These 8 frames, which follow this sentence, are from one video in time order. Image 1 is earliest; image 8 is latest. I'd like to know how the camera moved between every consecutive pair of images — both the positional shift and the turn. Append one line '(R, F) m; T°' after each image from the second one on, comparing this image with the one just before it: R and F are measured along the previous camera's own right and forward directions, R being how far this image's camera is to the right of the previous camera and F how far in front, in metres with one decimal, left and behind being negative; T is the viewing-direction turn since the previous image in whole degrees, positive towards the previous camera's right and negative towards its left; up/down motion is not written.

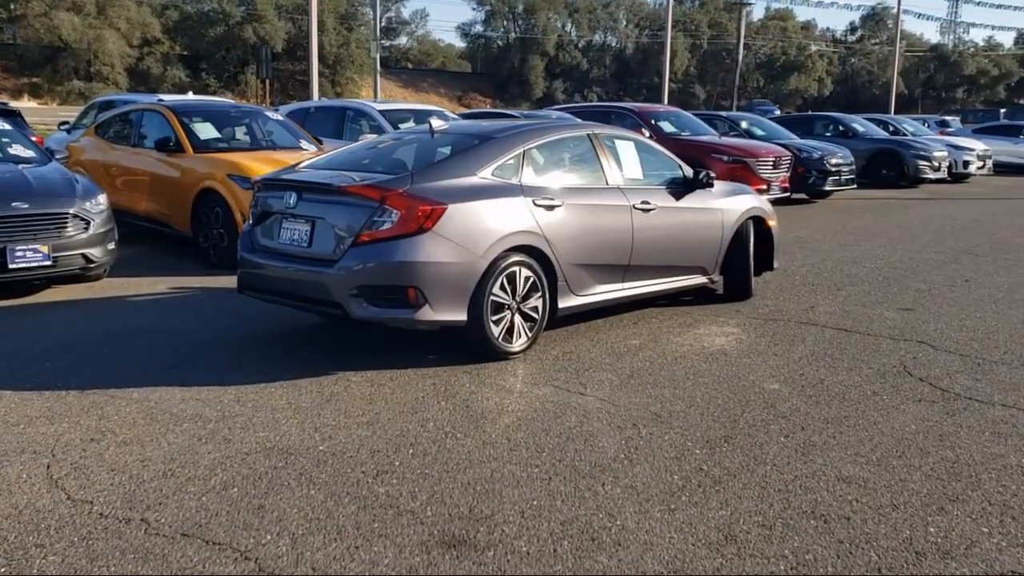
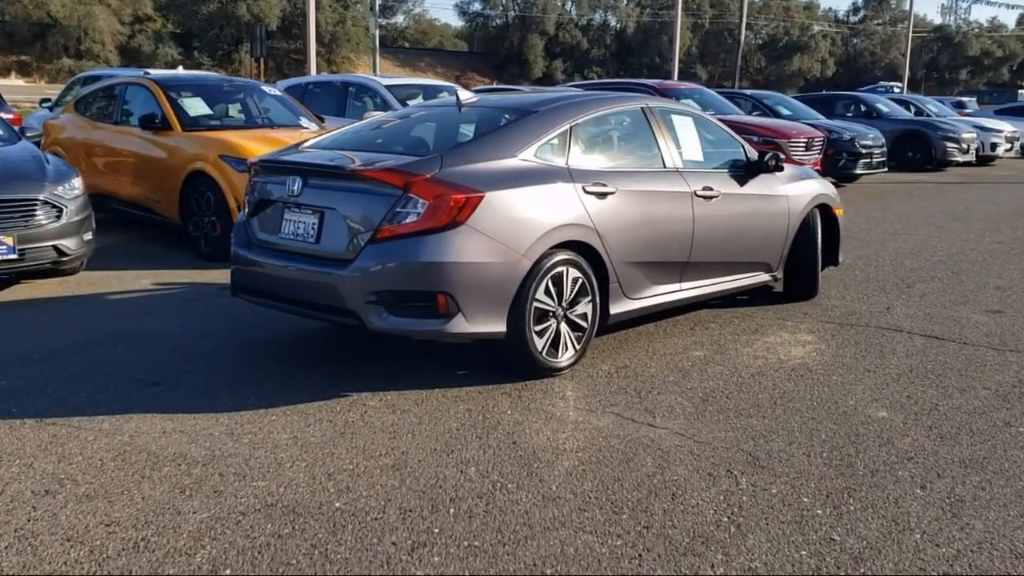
(-0.3, +1.1) m; 0°
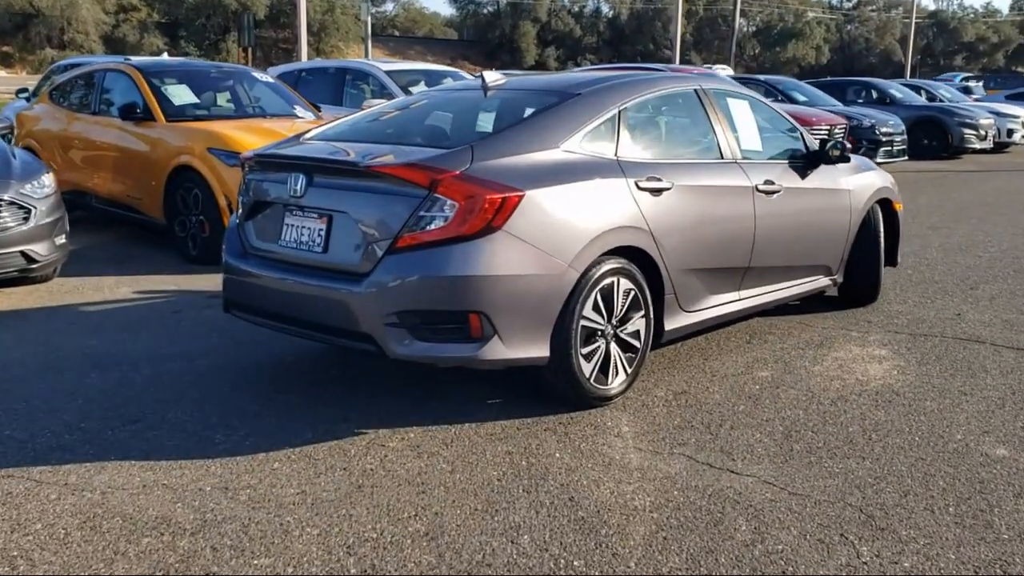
(-0.3, +0.9) m; +1°
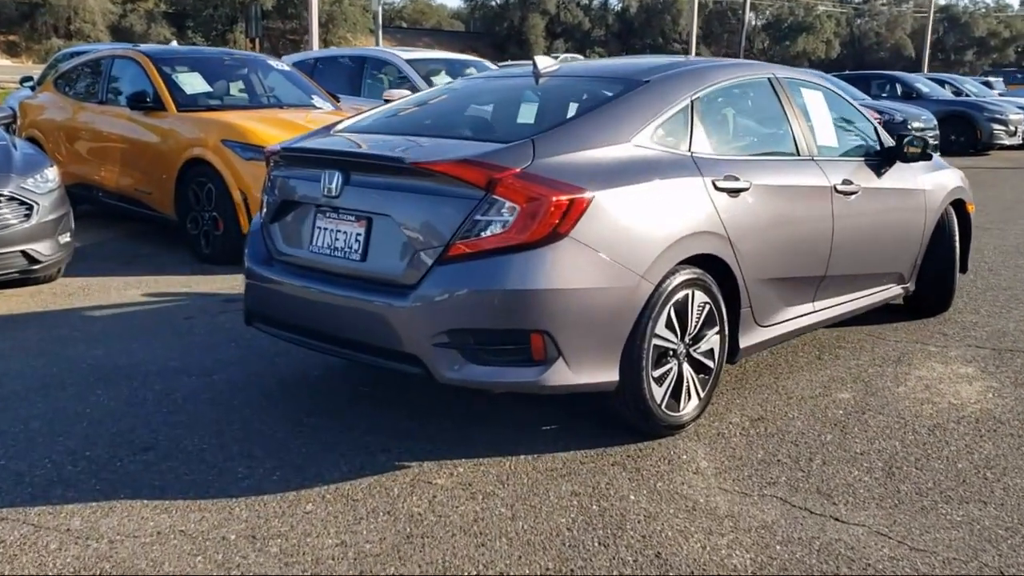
(-0.3, +0.6) m; 0°
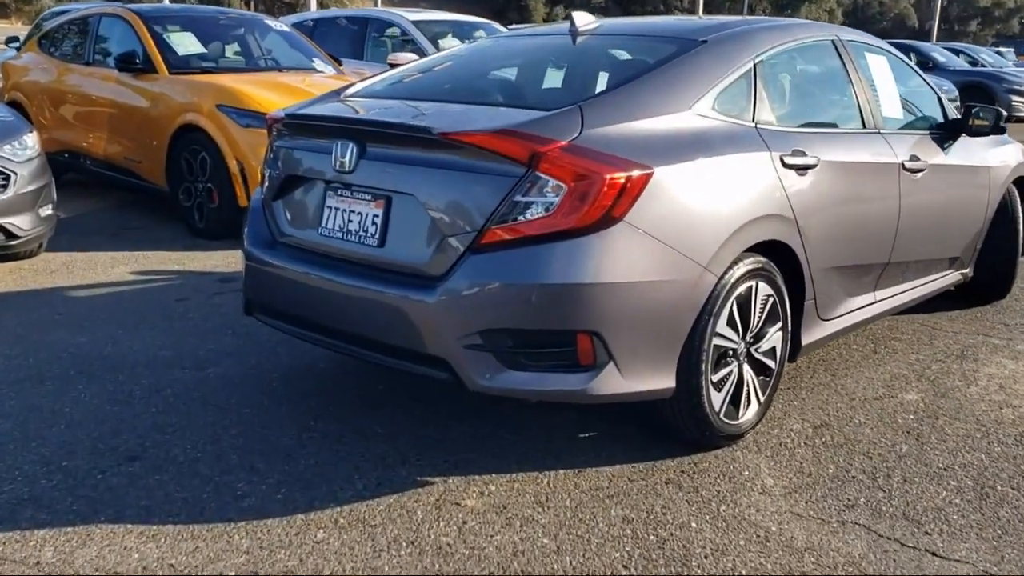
(-0.2, +0.5) m; 0°
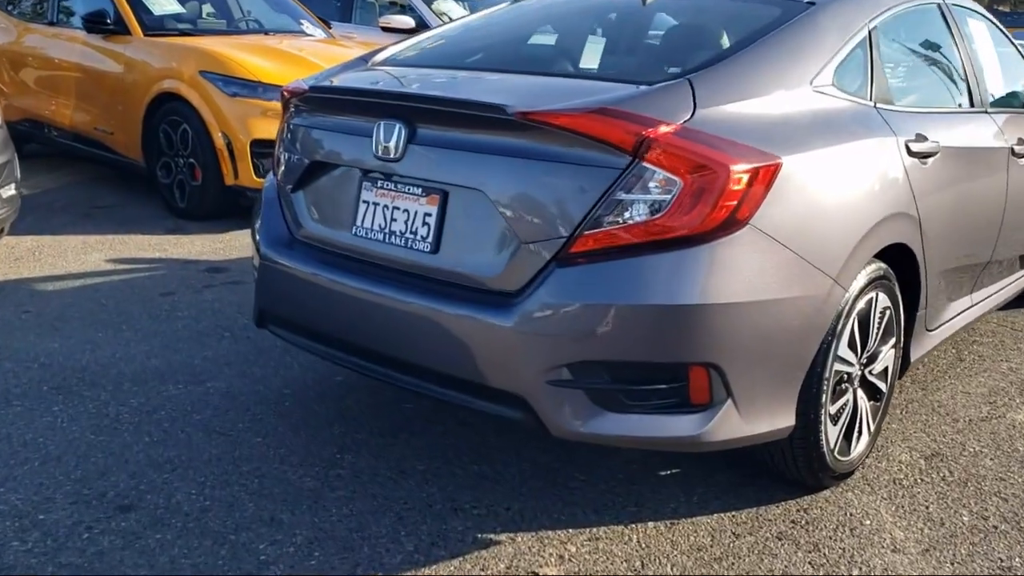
(-0.3, +0.7) m; +2°
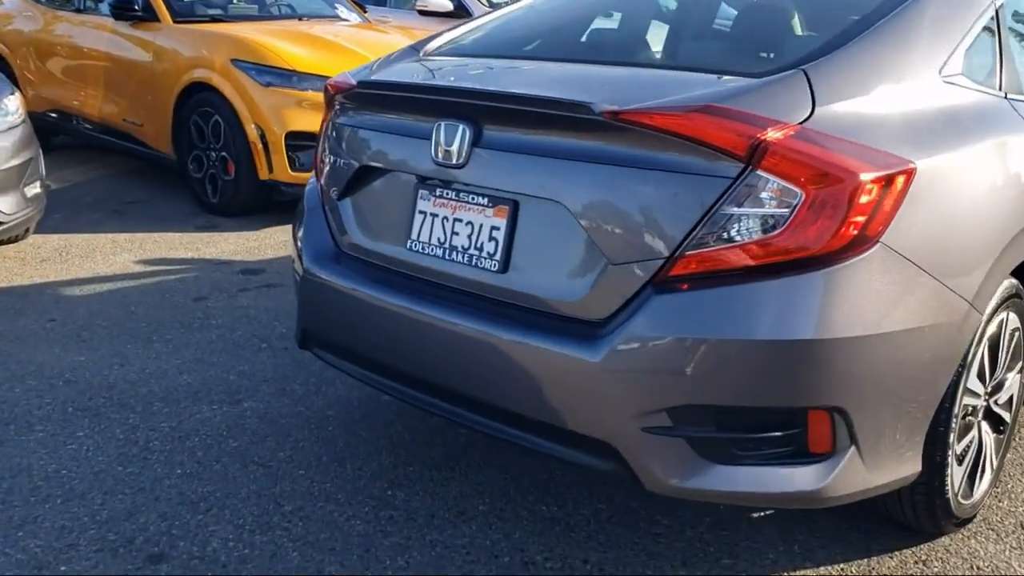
(-0.1, +0.4) m; -2°
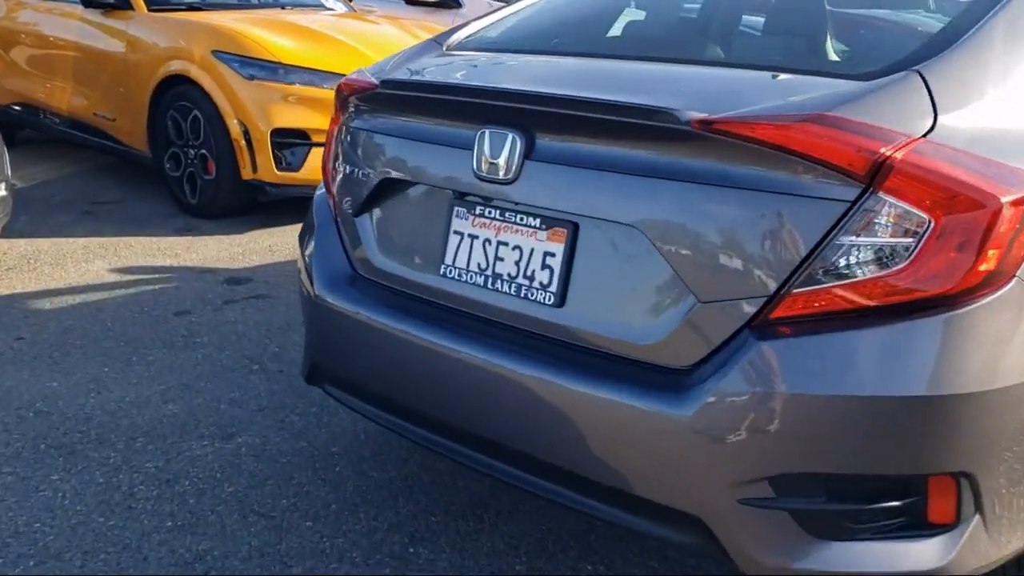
(-0.2, +0.4) m; +2°
